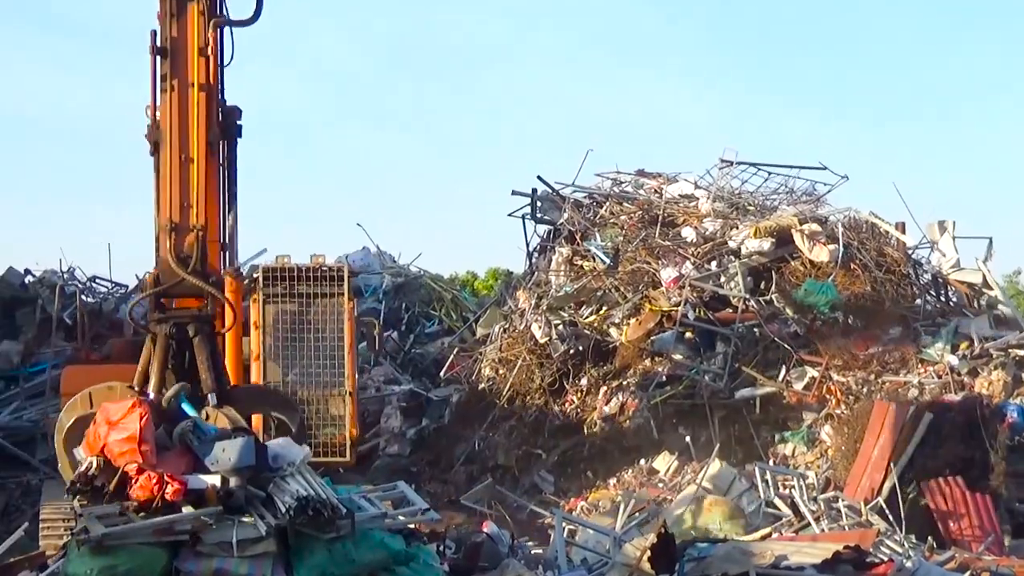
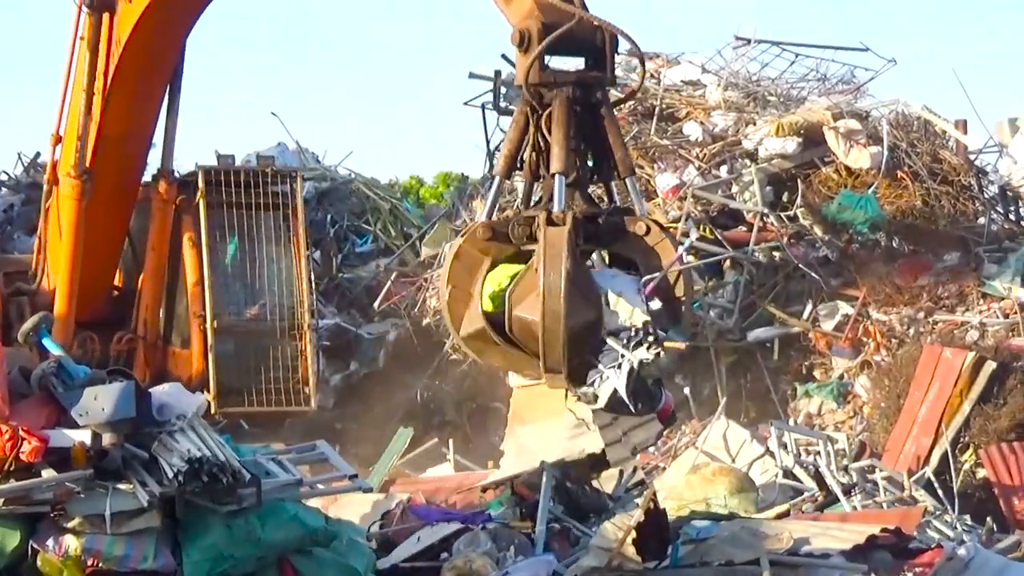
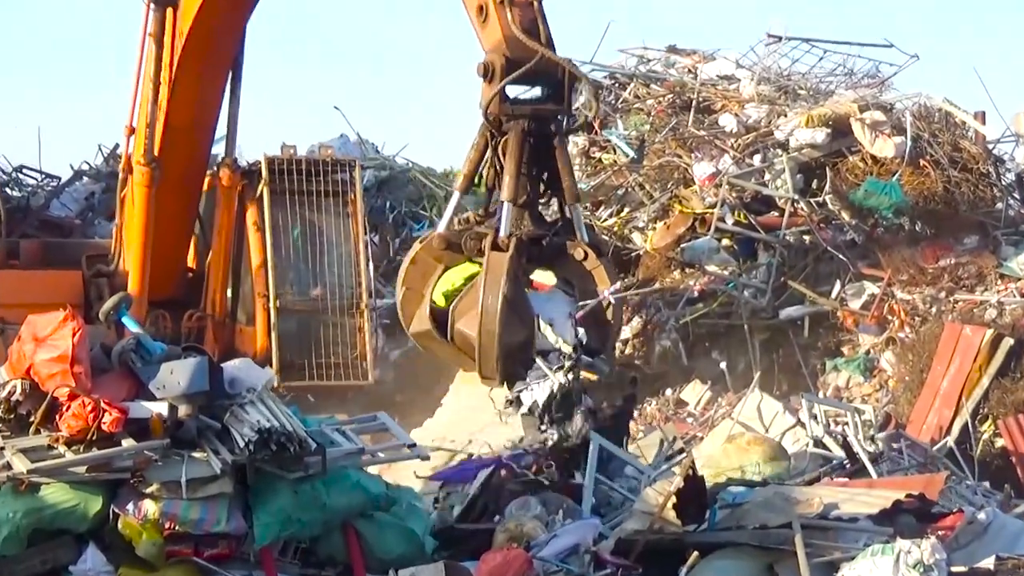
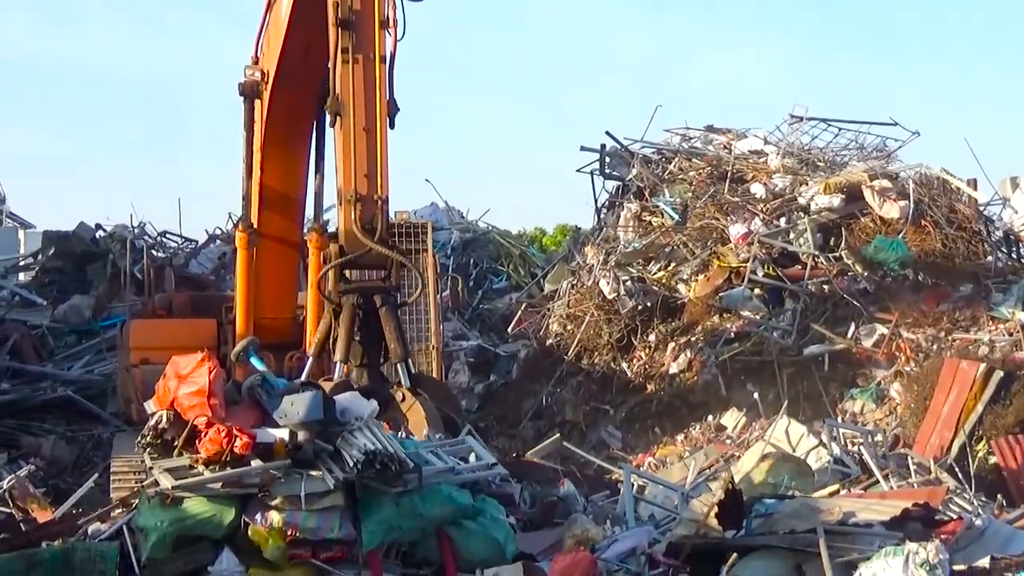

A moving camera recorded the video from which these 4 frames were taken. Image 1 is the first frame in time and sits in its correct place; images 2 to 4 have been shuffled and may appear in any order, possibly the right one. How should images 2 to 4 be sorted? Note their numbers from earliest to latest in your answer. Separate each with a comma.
4, 3, 2
